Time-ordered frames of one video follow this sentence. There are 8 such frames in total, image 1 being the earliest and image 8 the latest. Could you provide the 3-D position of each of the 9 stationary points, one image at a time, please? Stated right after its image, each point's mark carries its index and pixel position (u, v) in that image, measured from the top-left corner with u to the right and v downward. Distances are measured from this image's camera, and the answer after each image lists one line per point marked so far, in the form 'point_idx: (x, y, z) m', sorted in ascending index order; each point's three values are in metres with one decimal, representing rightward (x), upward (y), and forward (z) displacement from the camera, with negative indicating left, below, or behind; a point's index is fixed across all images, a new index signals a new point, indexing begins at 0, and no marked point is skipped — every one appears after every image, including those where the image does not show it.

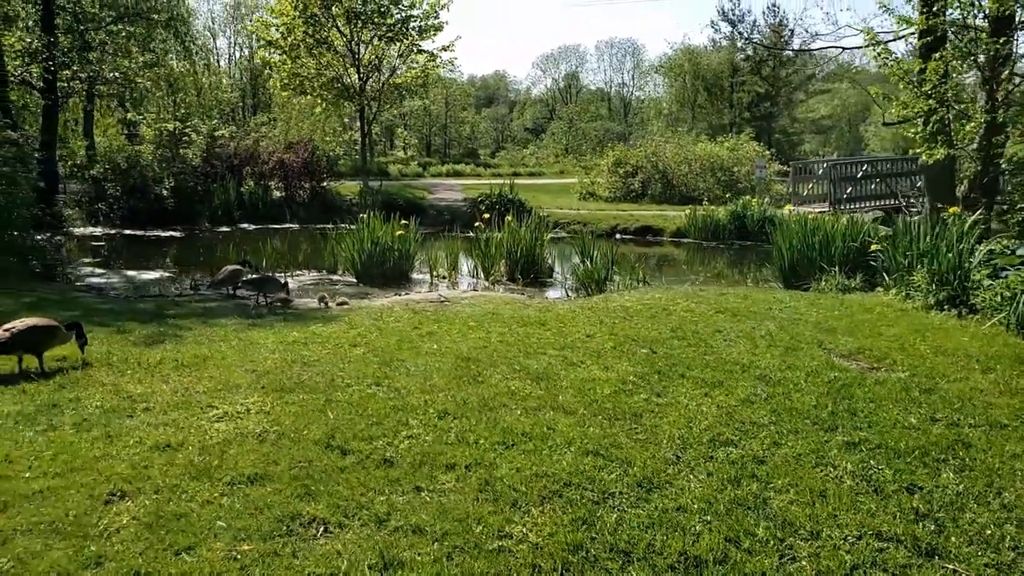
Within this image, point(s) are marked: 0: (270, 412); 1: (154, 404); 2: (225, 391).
0: (-1.6, -0.8, +5.2) m
1: (-2.4, -0.8, +5.4) m
2: (-2.1, -0.8, +5.7) m
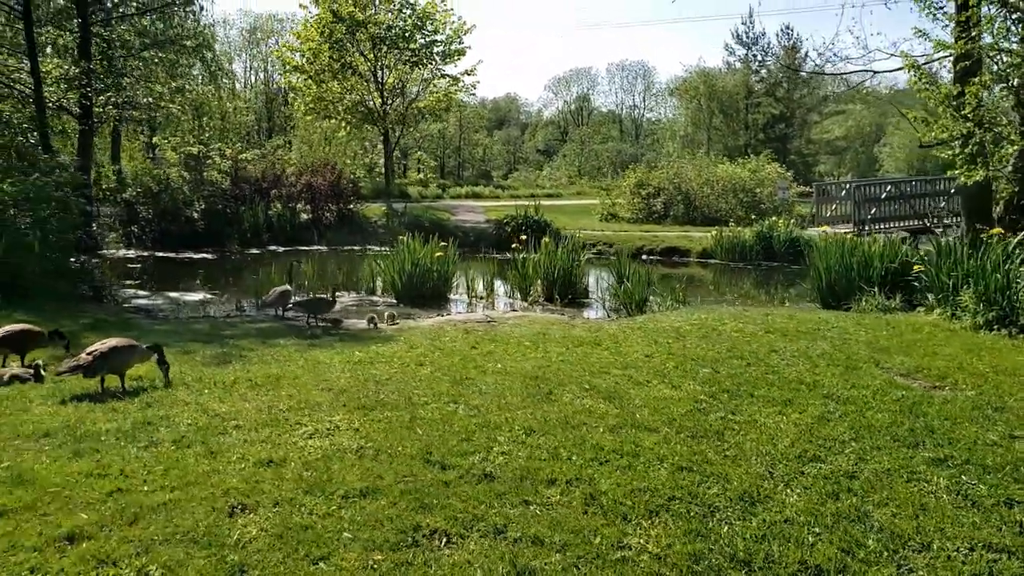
0: (-1.0, -1.0, +5.3) m
1: (-1.9, -1.0, +5.6) m
2: (-1.5, -0.9, +5.9) m
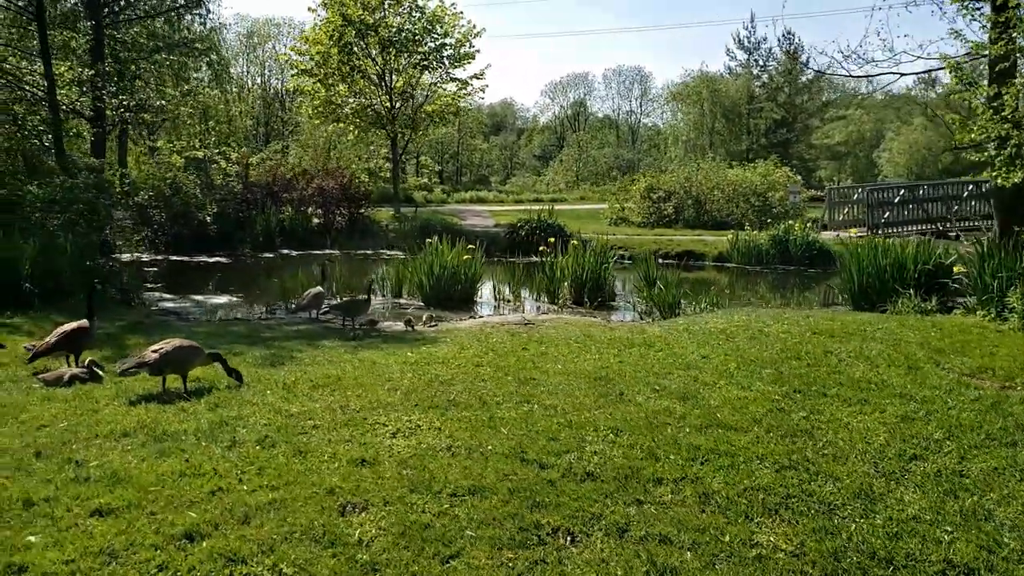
0: (-0.5, -0.9, +5.3) m
1: (-1.3, -0.9, +5.5) m
2: (-0.9, -0.9, +5.9) m
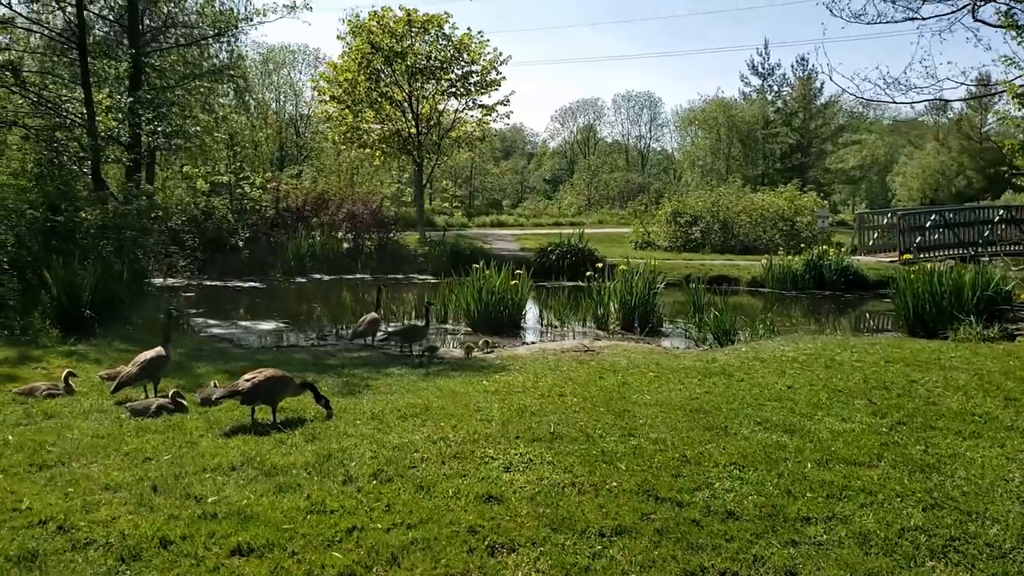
0: (+0.3, -1.1, +5.2) m
1: (-0.6, -1.2, +5.4) m
2: (-0.2, -1.1, +5.8) m
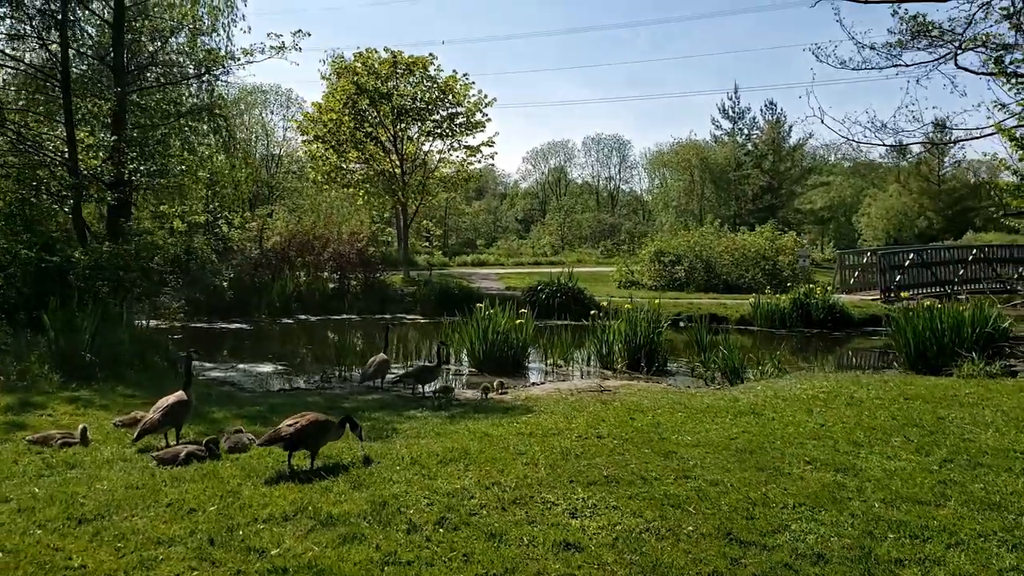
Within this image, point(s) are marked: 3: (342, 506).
0: (+0.7, -1.4, +5.0) m
1: (-0.2, -1.4, +5.3) m
2: (+0.2, -1.4, +5.6) m
3: (-1.1, -1.5, +5.2) m
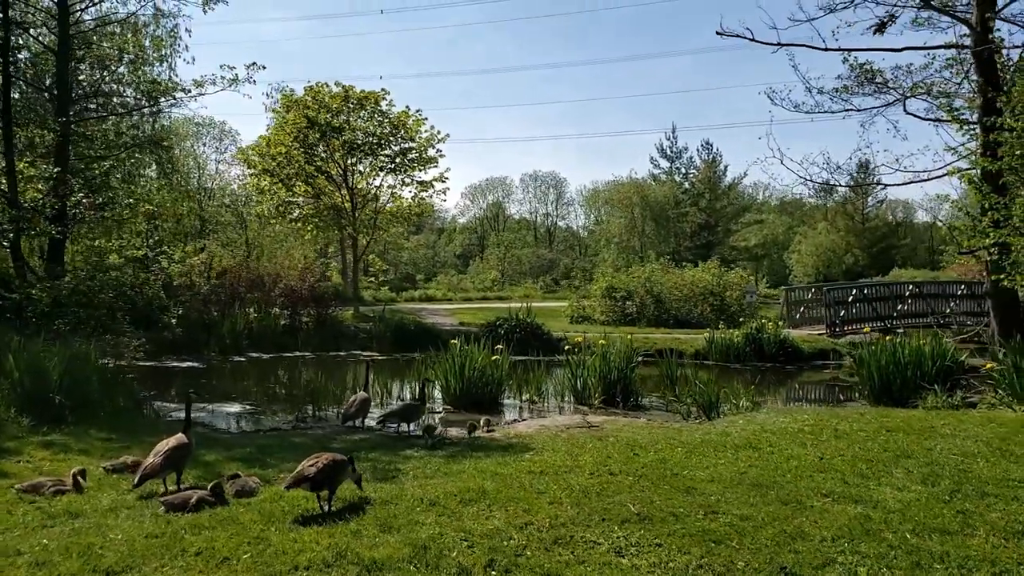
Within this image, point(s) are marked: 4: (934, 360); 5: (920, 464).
0: (+1.0, -1.7, +5.1) m
1: (+0.1, -1.7, +5.3) m
2: (+0.5, -1.7, +5.6) m
3: (-0.9, -1.7, +5.1) m
4: (+7.3, -1.3, +13.5) m
5: (+3.9, -1.7, +7.5) m
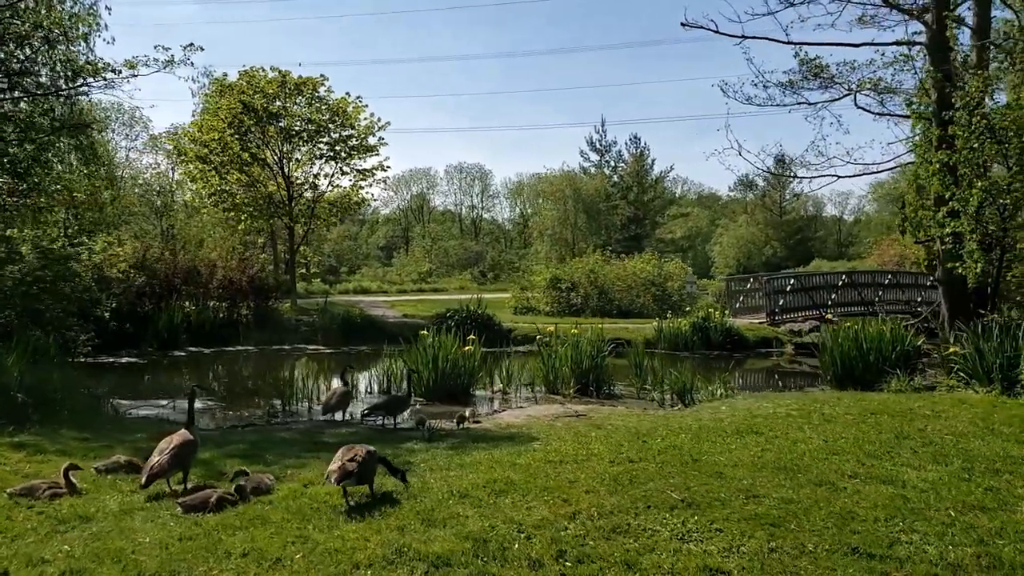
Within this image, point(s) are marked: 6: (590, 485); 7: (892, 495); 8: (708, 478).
0: (+1.4, -1.6, +5.1) m
1: (+0.5, -1.6, +5.2) m
2: (+0.8, -1.6, +5.5) m
3: (-0.5, -1.6, +4.9) m
4: (+6.9, -1.0, +14.0) m
5: (+4.1, -1.5, +7.7) m
6: (+0.6, -1.6, +6.4) m
7: (+2.8, -1.5, +5.7) m
8: (+1.6, -1.6, +6.5) m
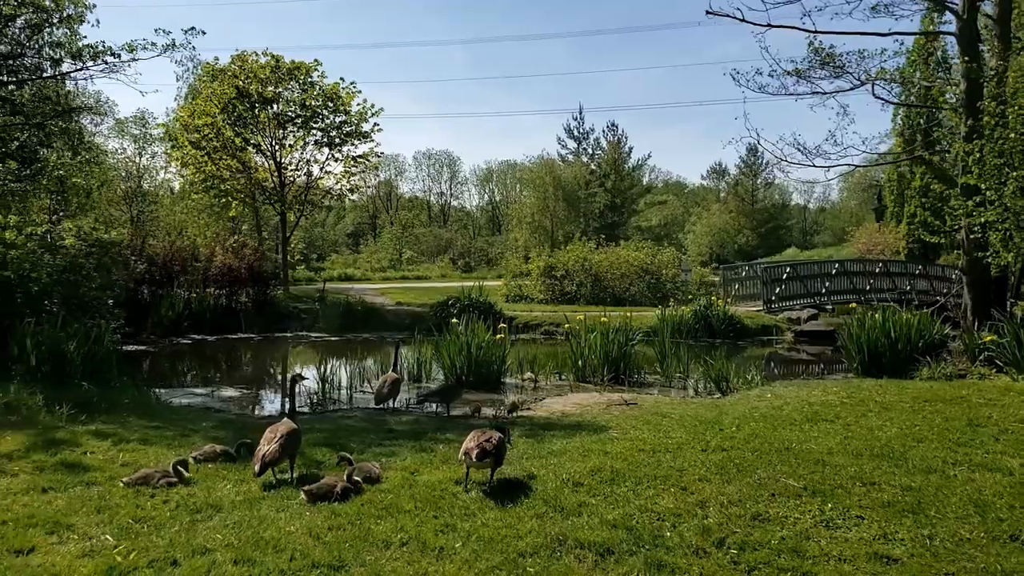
0: (+2.3, -1.5, +5.2) m
1: (+1.4, -1.5, +5.2) m
2: (+1.7, -1.5, +5.6) m
3: (+0.5, -1.6, +4.9) m
4: (+7.5, -0.9, +14.3) m
5: (+4.9, -1.5, +7.9) m
6: (+1.5, -1.5, +6.4) m
7: (+3.7, -1.5, +5.9) m
8: (+2.5, -1.5, +6.6) m
